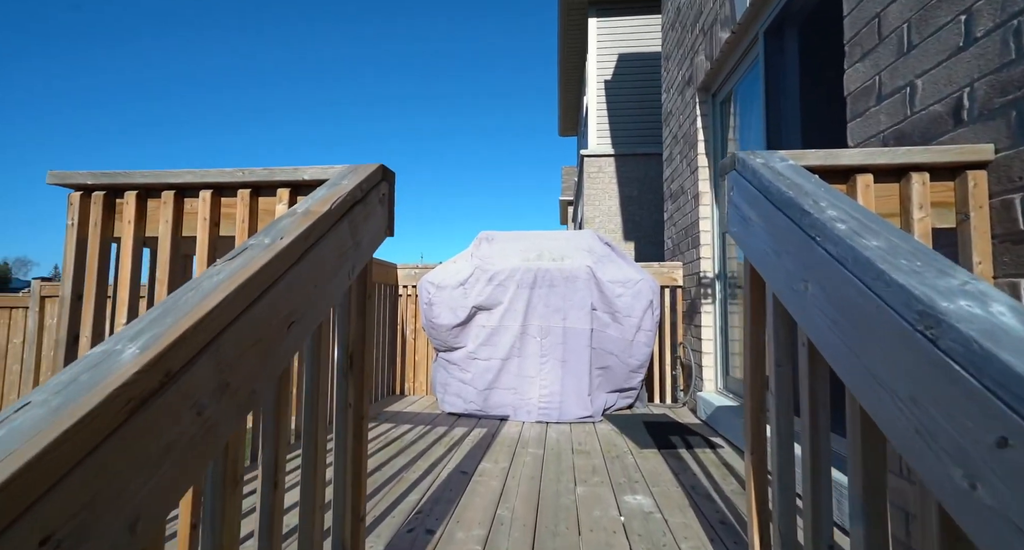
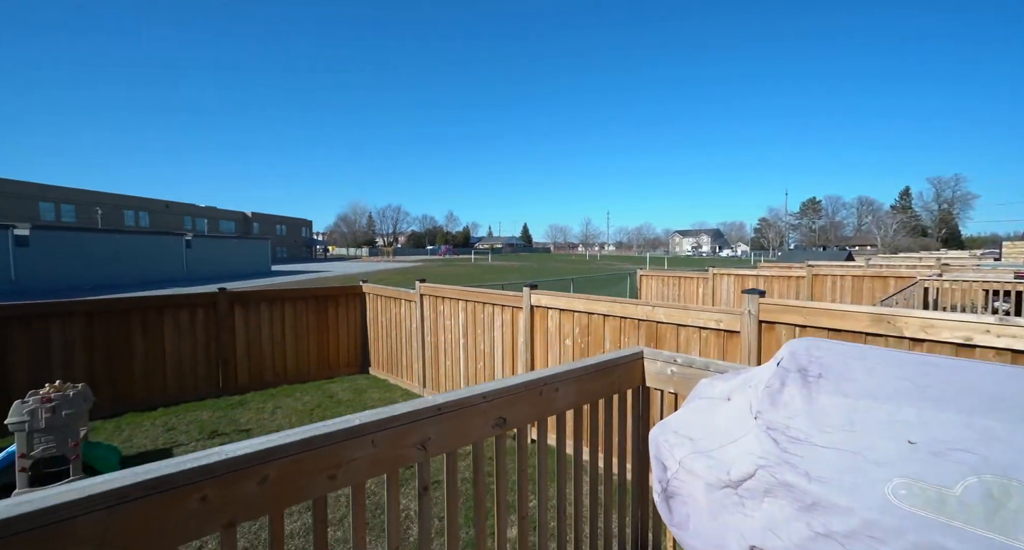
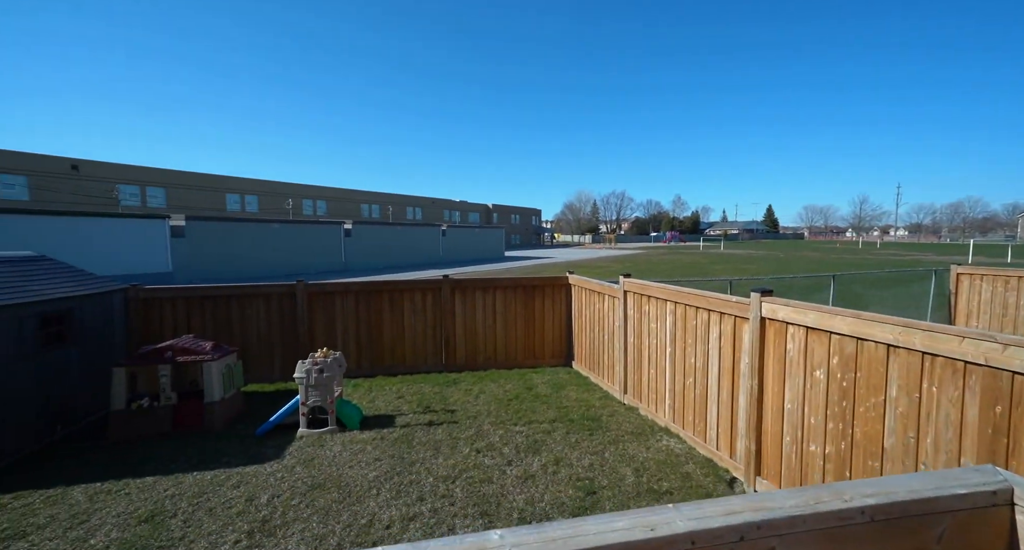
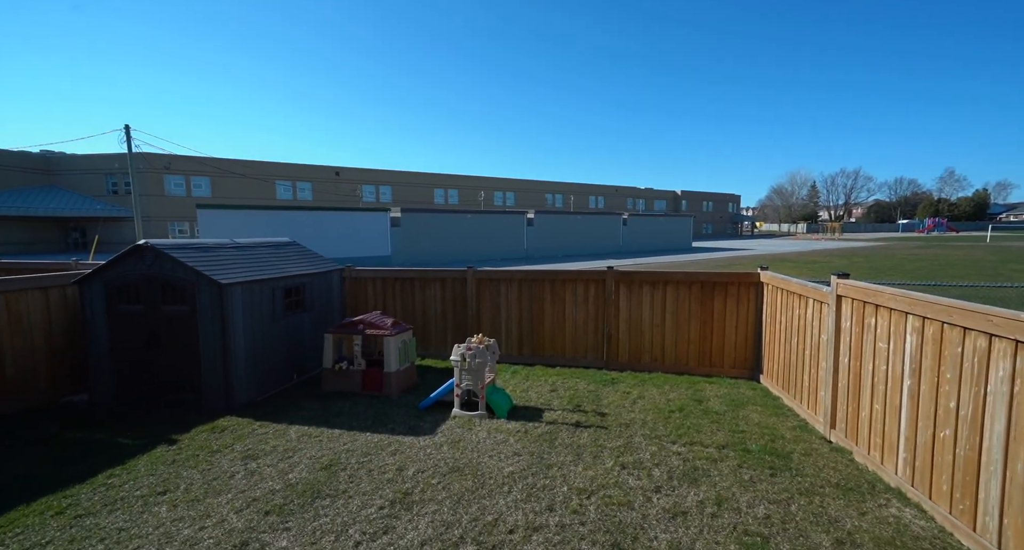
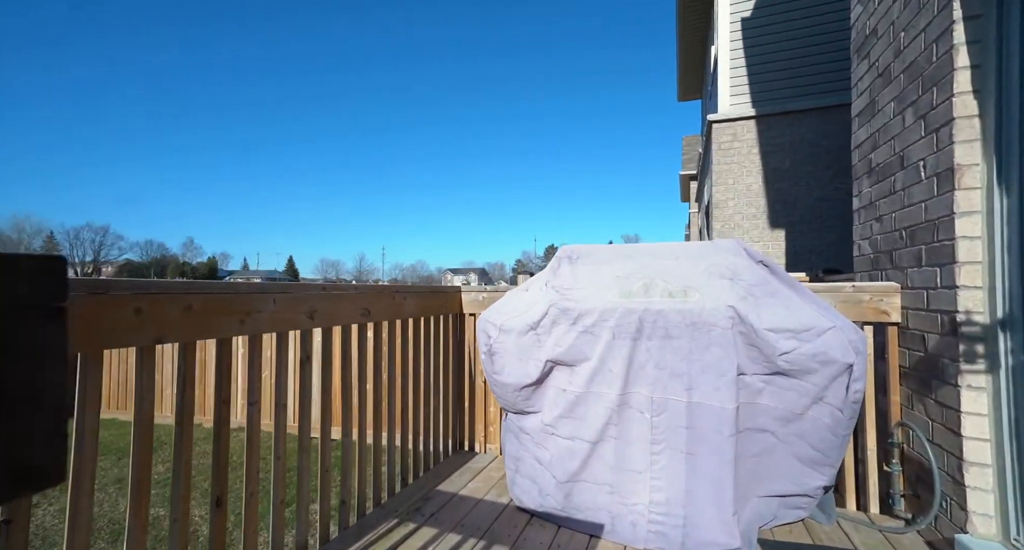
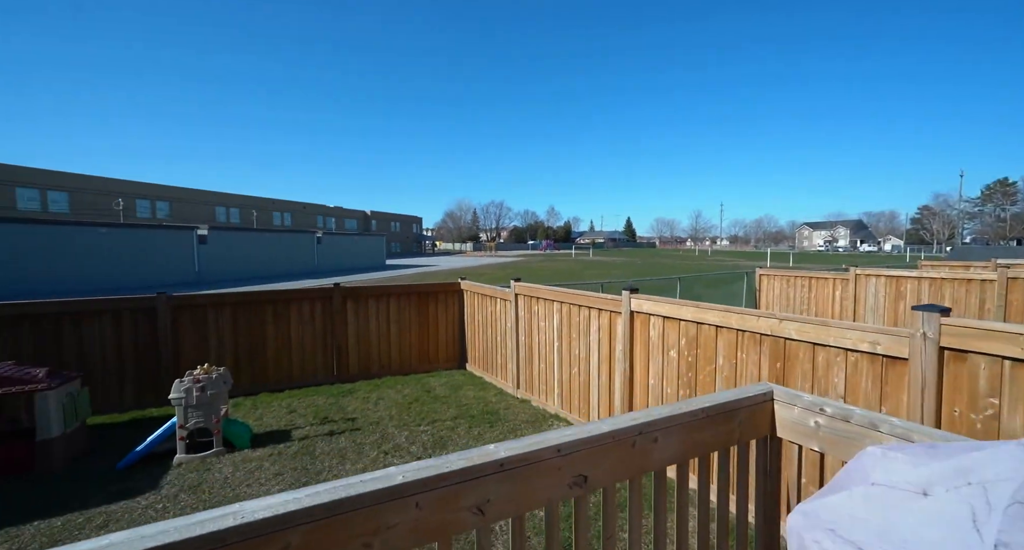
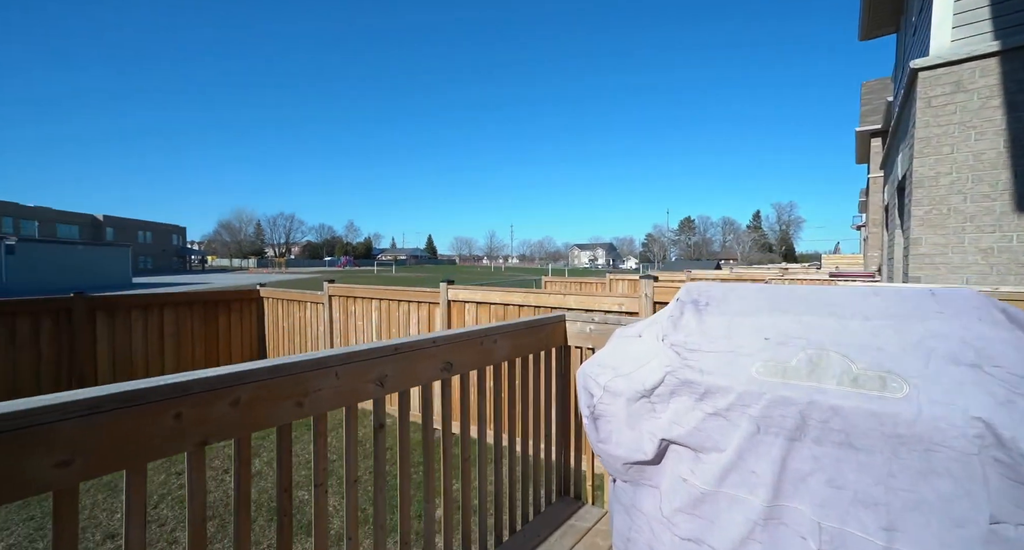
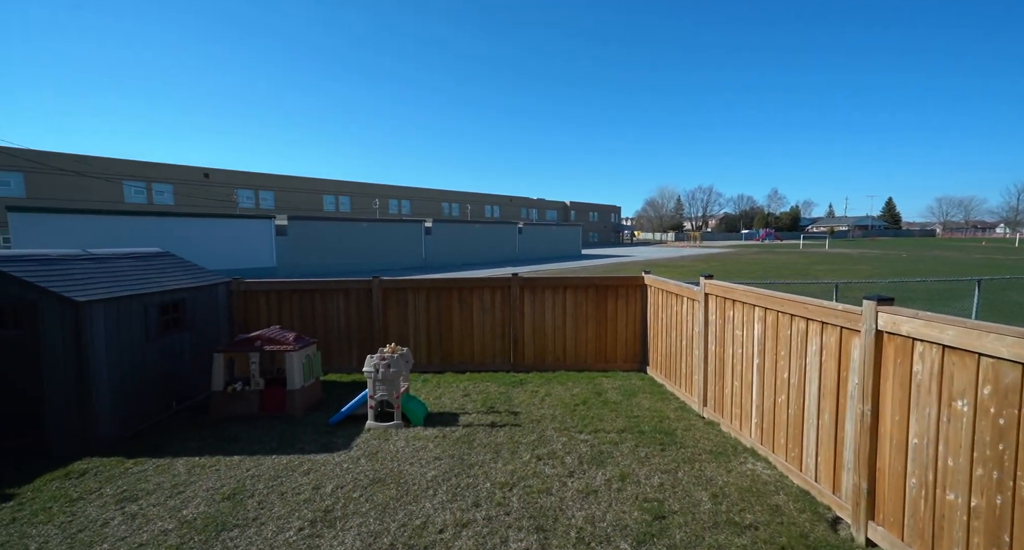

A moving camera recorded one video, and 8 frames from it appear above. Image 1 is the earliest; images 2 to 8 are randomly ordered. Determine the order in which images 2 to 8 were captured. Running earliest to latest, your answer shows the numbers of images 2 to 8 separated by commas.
5, 7, 2, 6, 3, 8, 4
